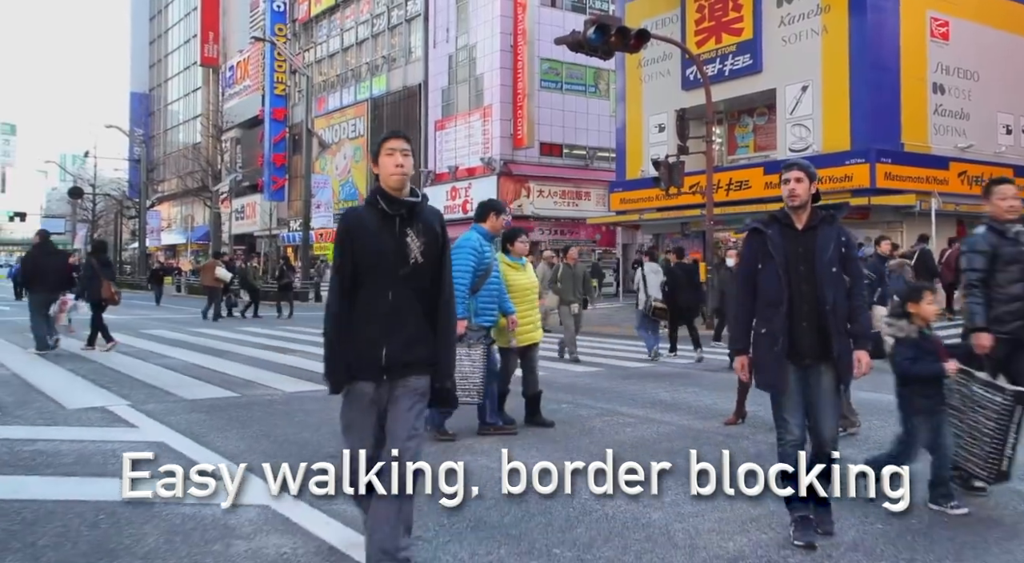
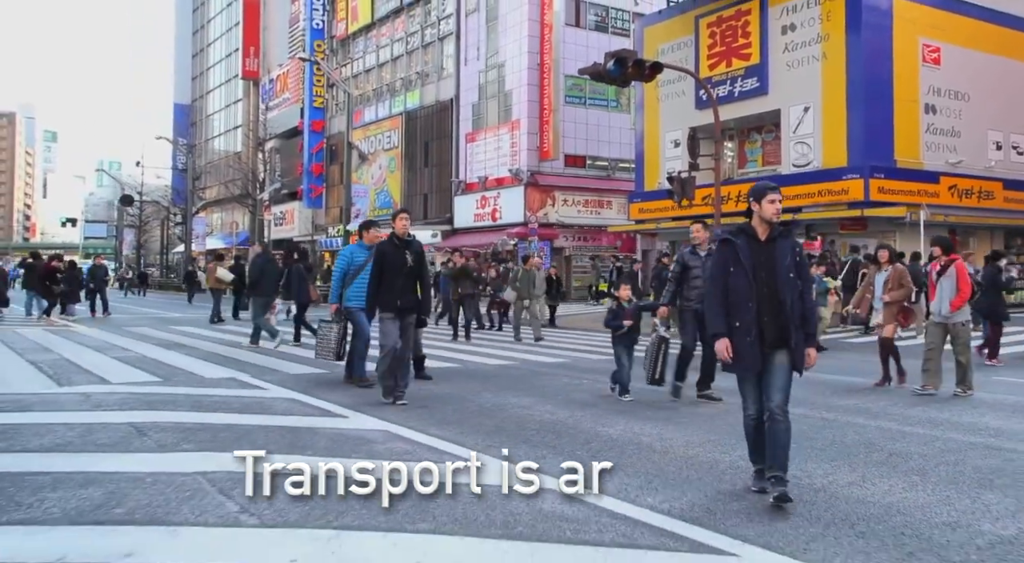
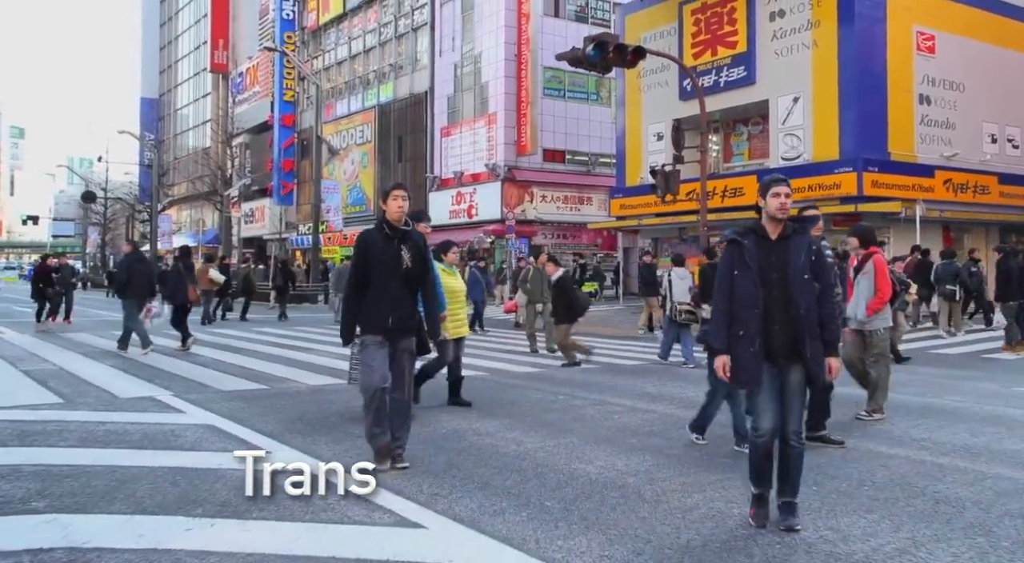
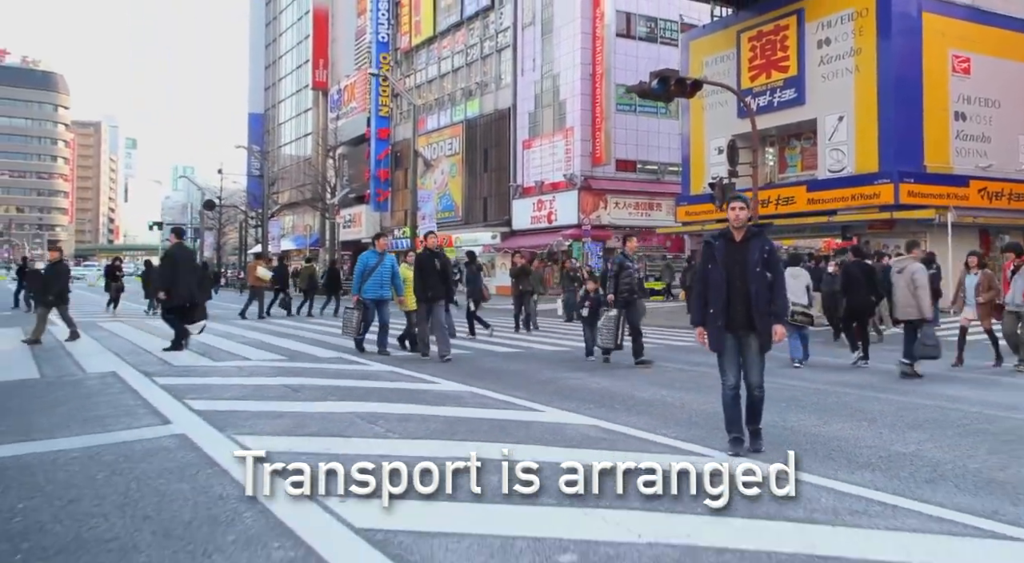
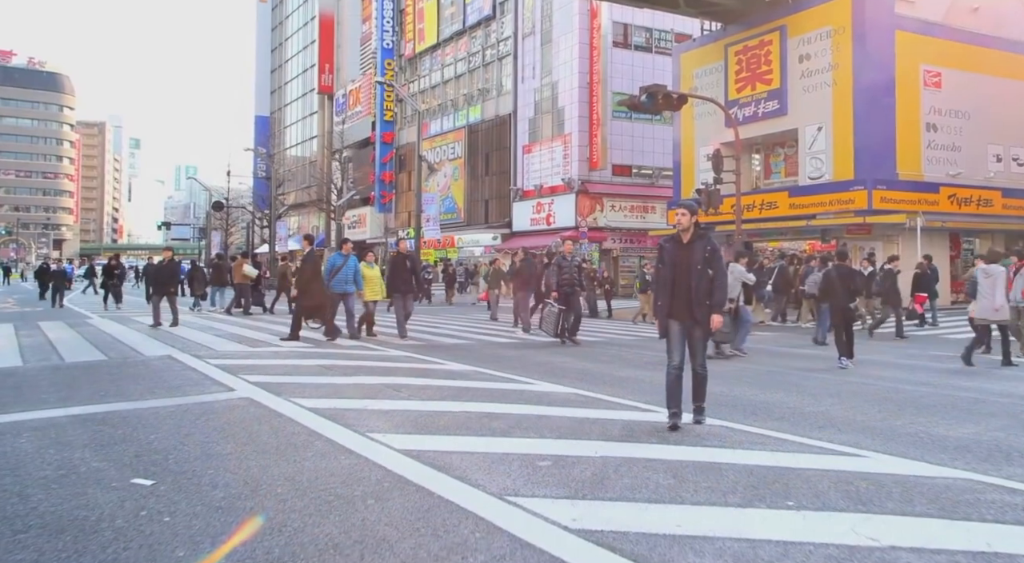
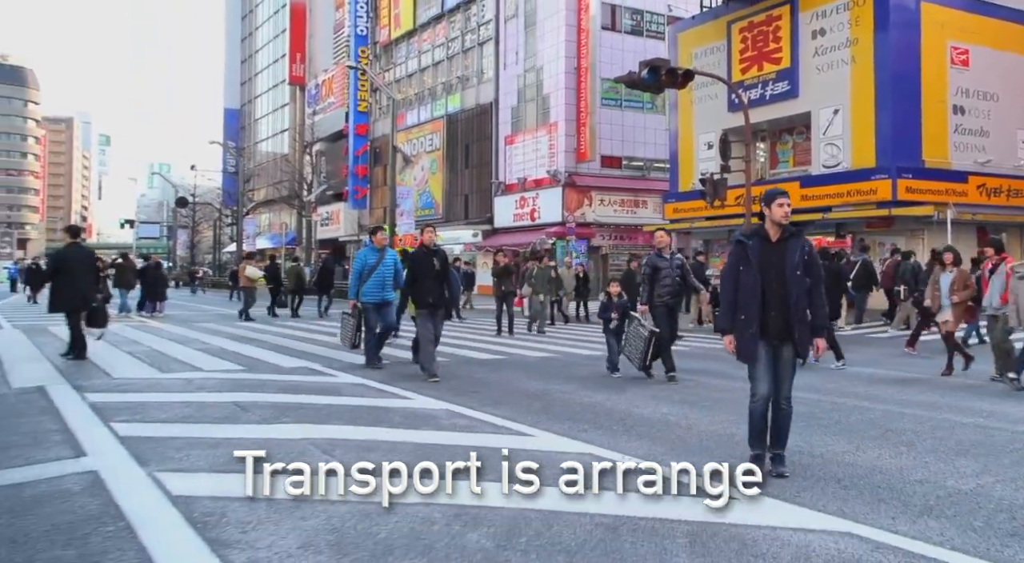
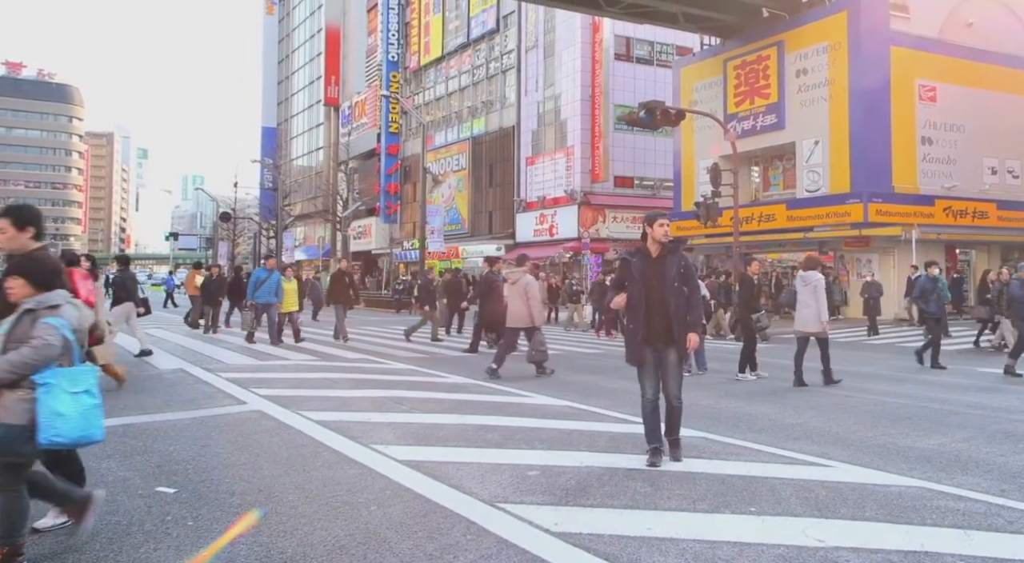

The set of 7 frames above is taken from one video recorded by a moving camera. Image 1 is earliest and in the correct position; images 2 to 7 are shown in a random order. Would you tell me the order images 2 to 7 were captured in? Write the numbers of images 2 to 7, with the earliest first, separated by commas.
3, 2, 6, 4, 5, 7
